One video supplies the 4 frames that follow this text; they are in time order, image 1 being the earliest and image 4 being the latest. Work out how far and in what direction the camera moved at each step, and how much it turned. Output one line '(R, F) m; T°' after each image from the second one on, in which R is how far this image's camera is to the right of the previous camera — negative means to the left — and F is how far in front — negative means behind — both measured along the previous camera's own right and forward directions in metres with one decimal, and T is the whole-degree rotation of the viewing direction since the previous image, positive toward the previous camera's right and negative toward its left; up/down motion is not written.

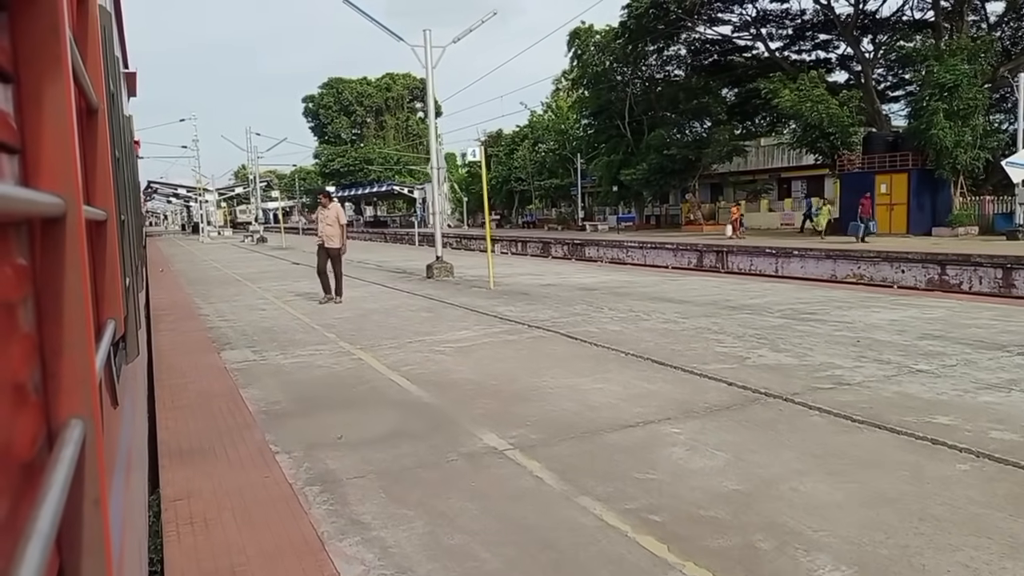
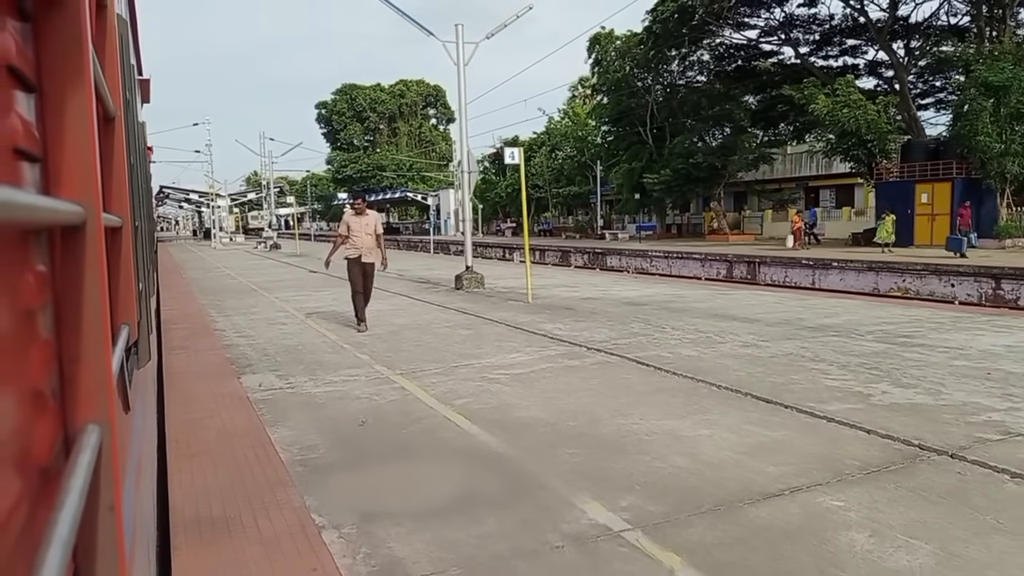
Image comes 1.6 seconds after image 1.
(-0.5, +1.1) m; -1°
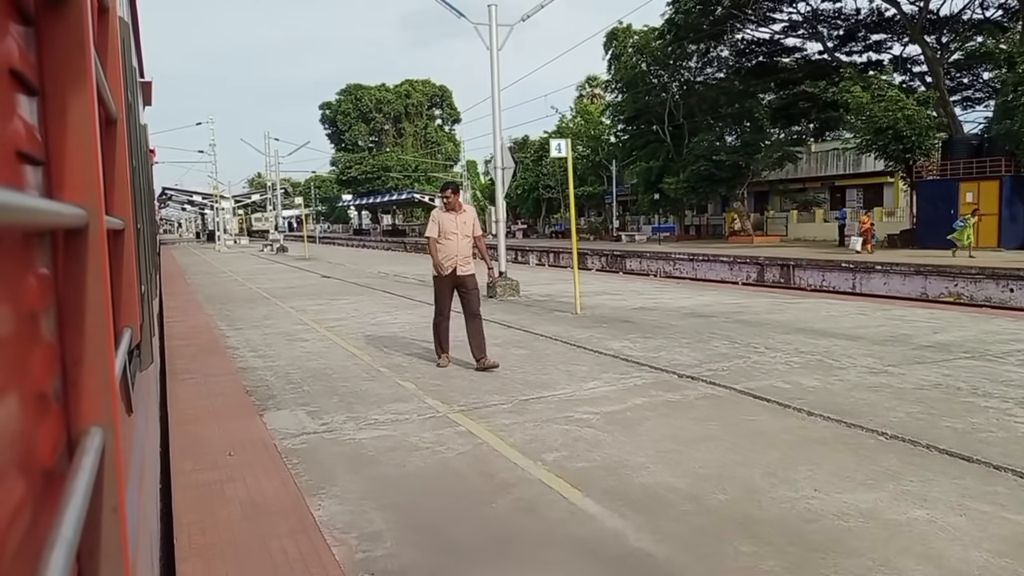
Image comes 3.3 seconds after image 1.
(-0.7, +1.4) m; 0°
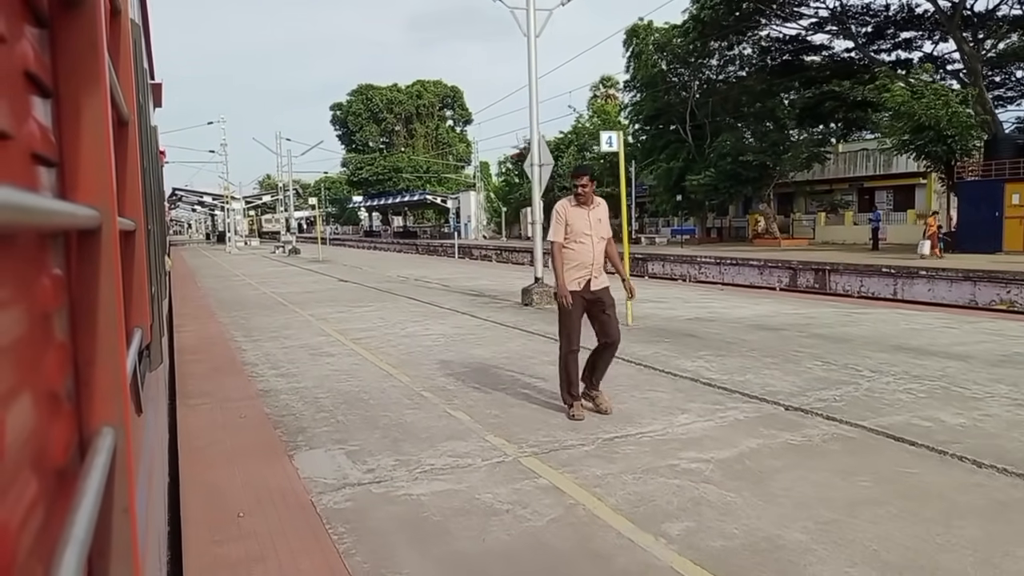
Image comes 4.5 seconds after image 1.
(-0.5, +1.1) m; -1°
